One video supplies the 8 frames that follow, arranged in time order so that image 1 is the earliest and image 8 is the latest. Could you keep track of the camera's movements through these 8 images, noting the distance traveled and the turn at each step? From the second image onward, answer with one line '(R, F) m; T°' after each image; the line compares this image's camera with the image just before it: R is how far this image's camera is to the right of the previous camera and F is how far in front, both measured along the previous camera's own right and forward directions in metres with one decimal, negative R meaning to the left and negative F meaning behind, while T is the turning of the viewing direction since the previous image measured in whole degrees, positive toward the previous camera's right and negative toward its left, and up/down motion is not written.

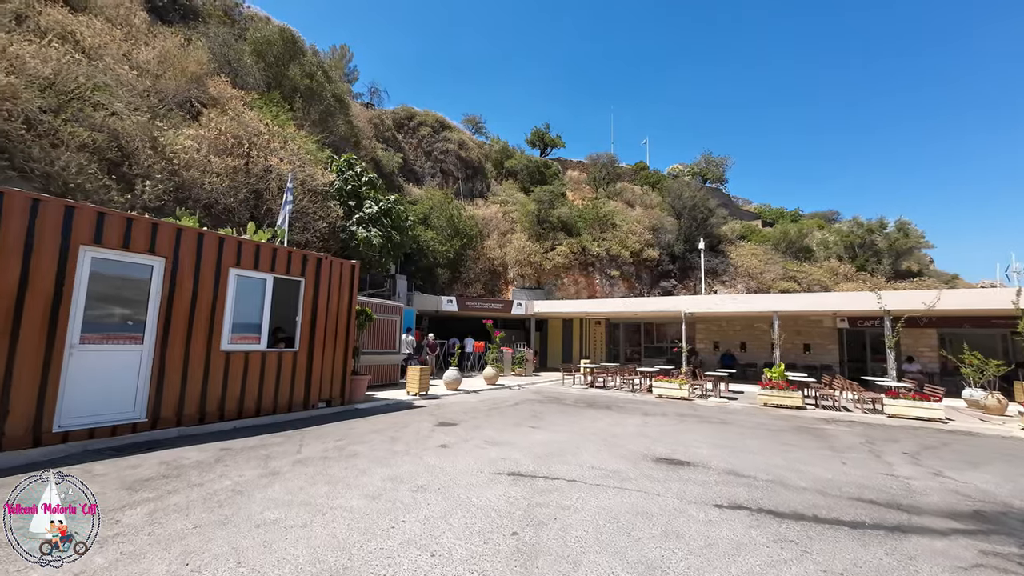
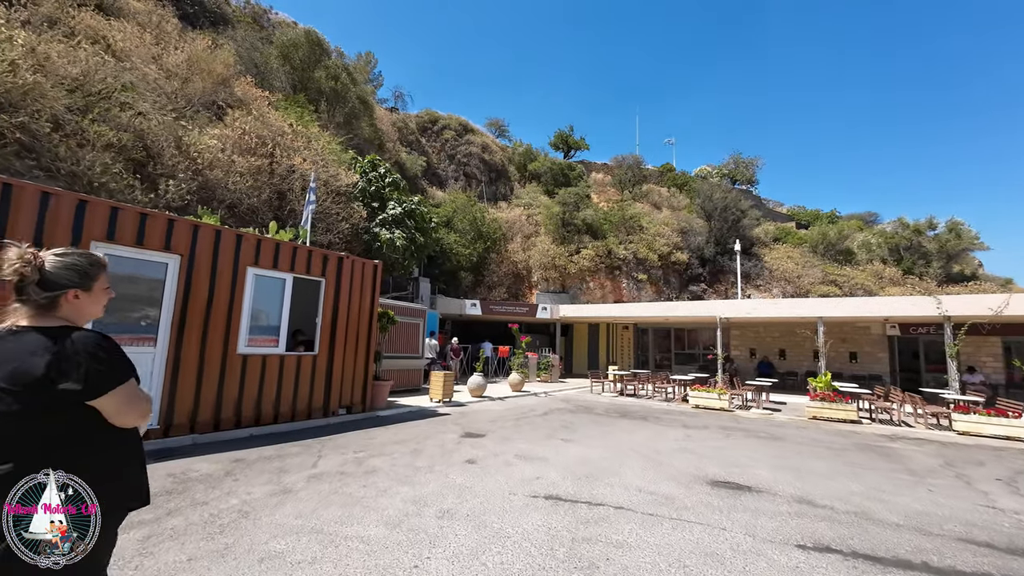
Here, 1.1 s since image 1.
(-0.2, +0.7) m; -3°
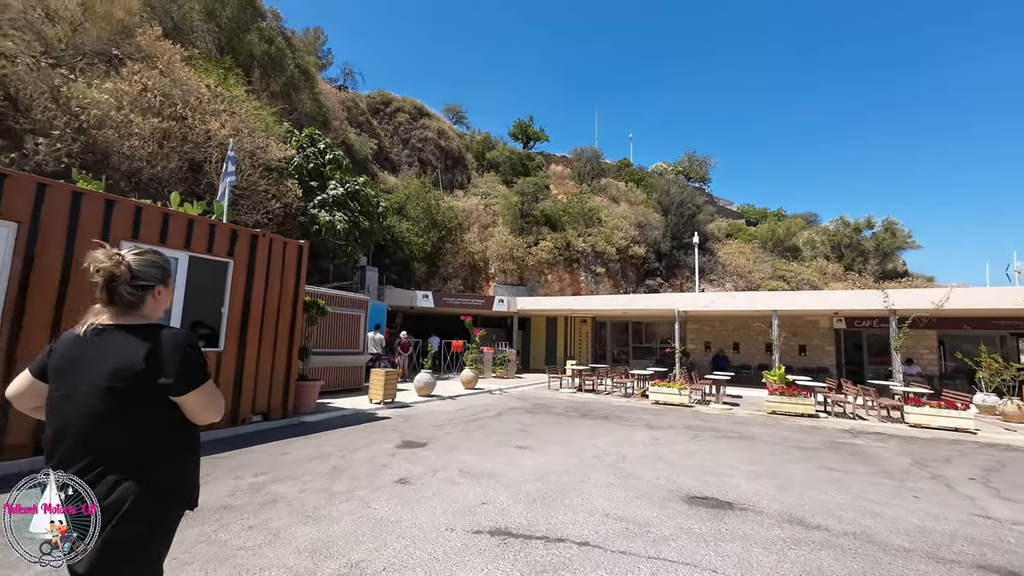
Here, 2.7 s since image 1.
(+0.2, +1.1) m; +6°
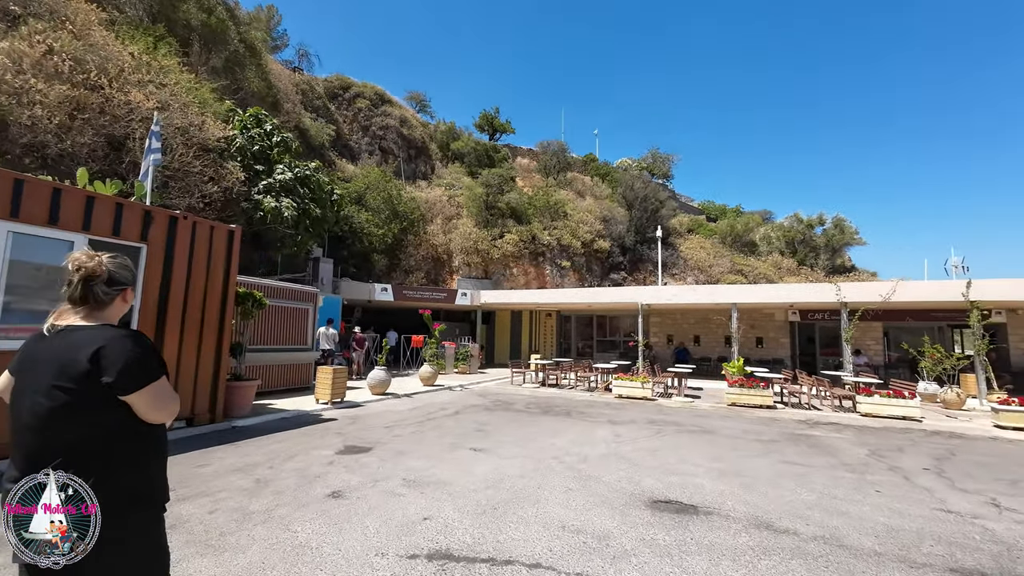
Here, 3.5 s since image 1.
(+0.2, +0.5) m; +4°
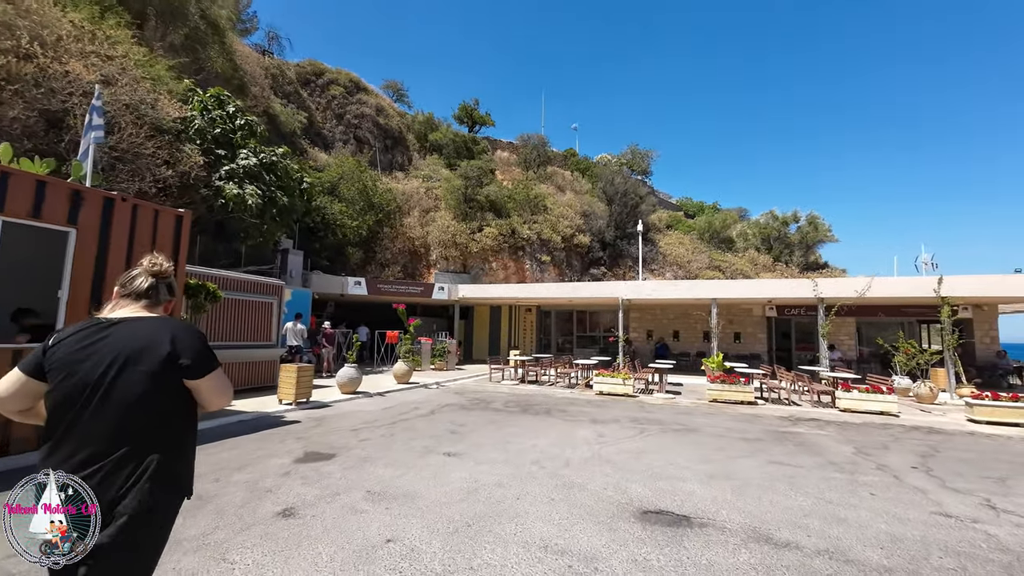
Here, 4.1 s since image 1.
(0.0, +0.5) m; +3°
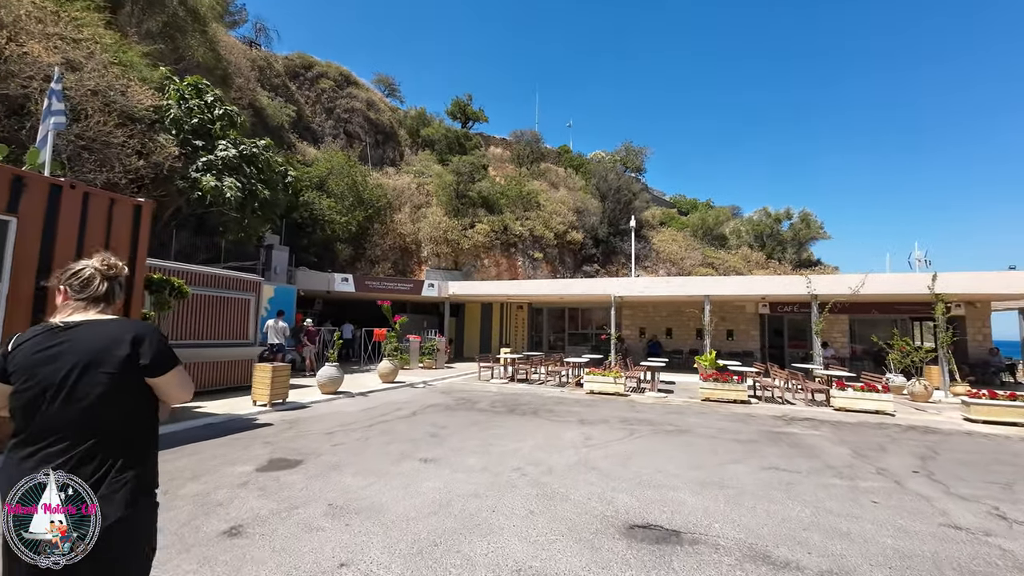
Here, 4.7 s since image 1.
(+0.2, +0.4) m; +1°
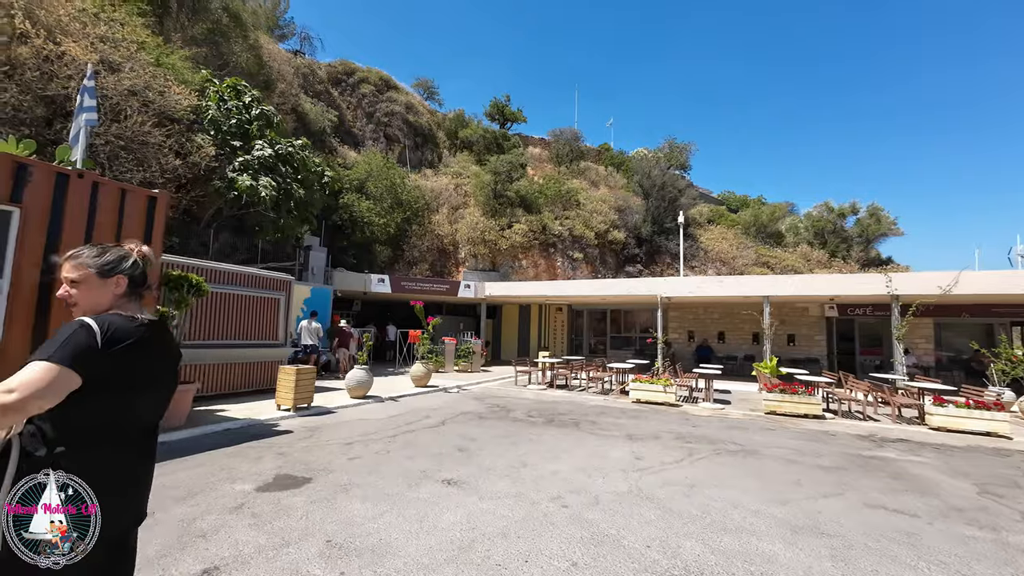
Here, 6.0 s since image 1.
(0.0, +0.9) m; -5°
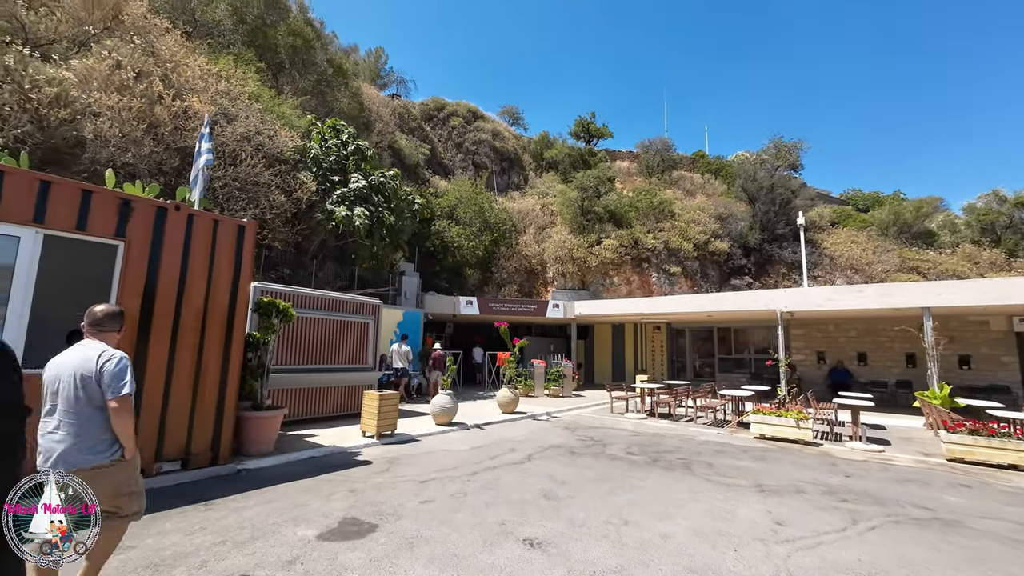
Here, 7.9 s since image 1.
(0.0, +0.8) m; -12°
